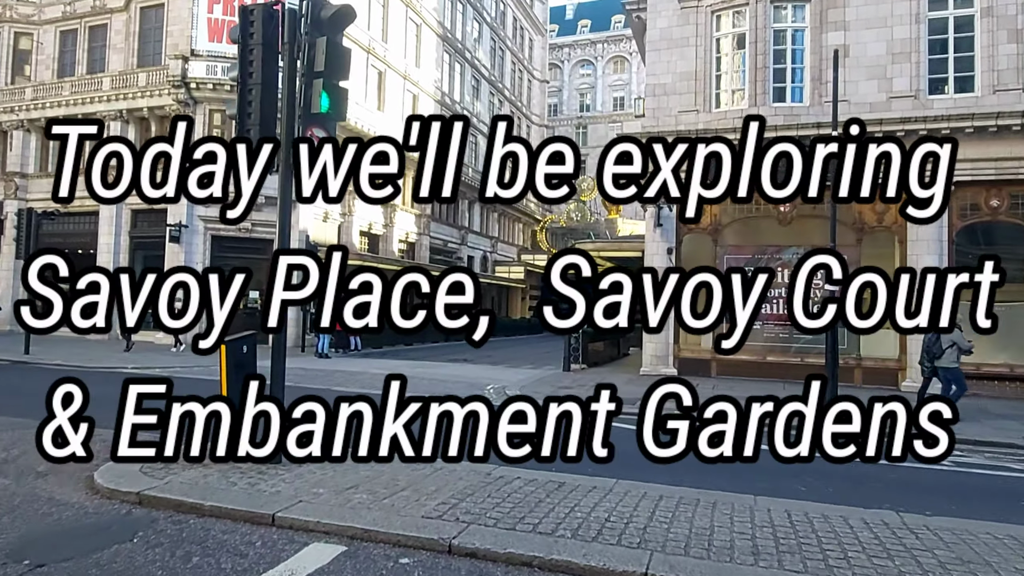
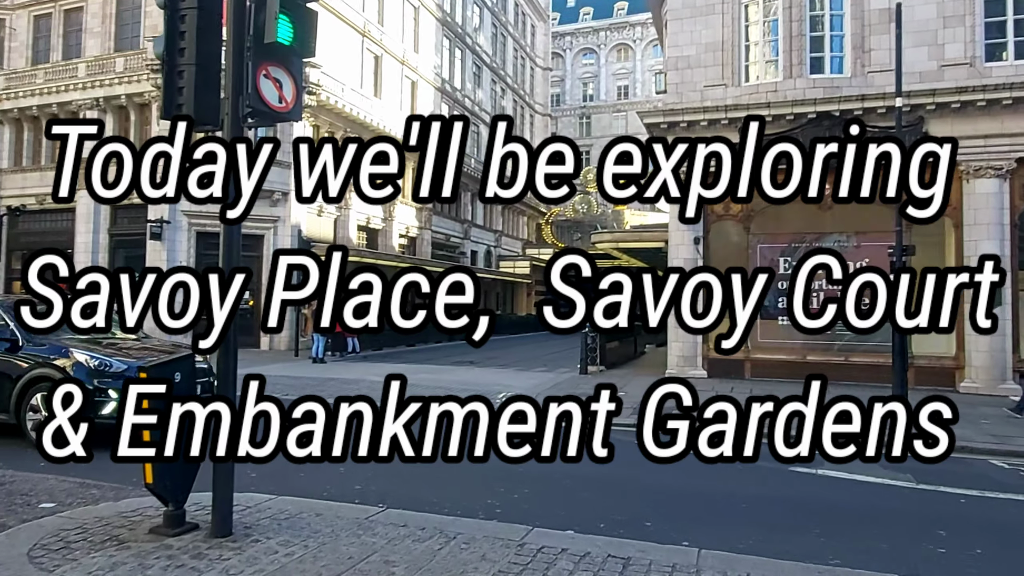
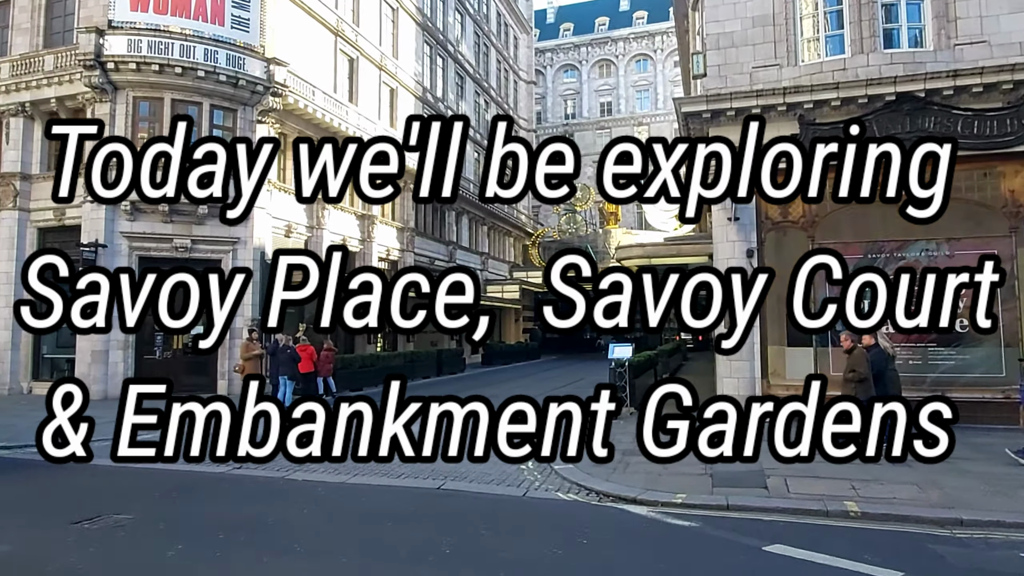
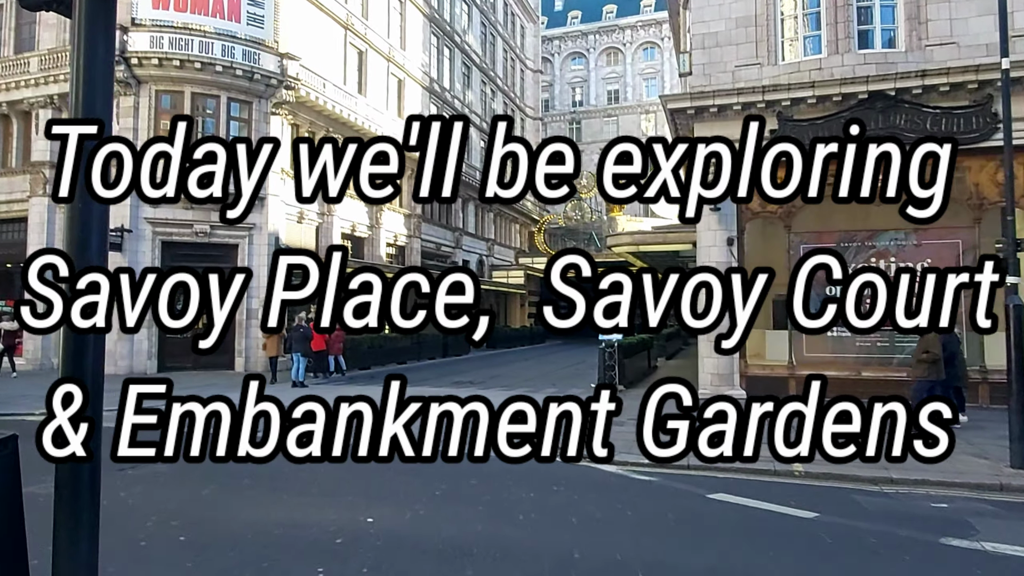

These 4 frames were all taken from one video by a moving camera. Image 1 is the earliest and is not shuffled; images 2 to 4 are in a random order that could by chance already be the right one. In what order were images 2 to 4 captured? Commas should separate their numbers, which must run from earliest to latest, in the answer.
2, 4, 3
